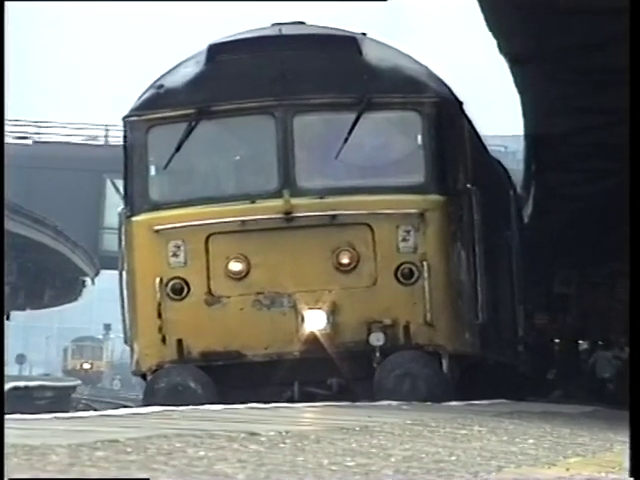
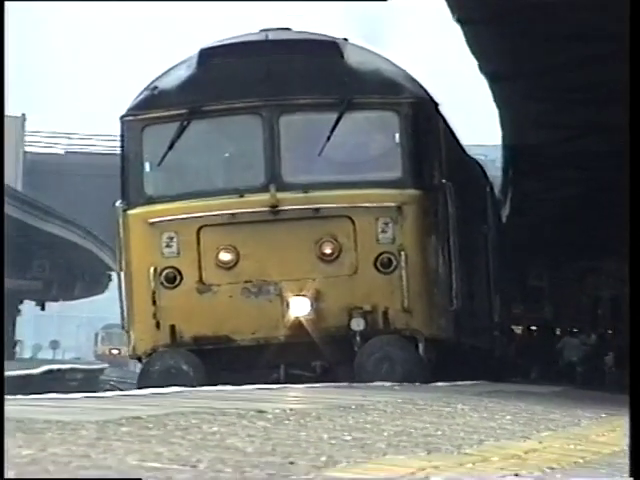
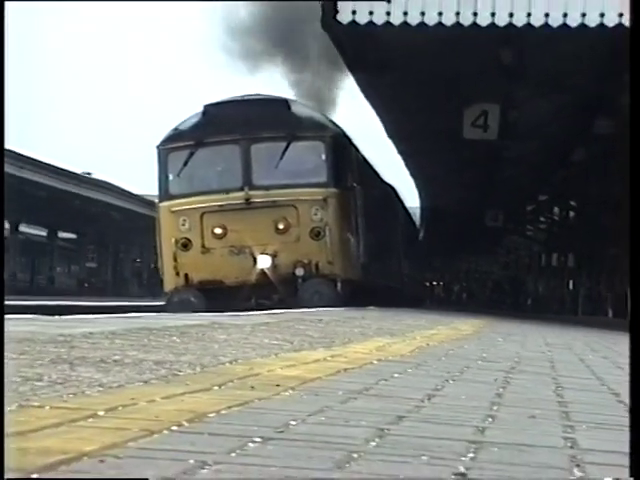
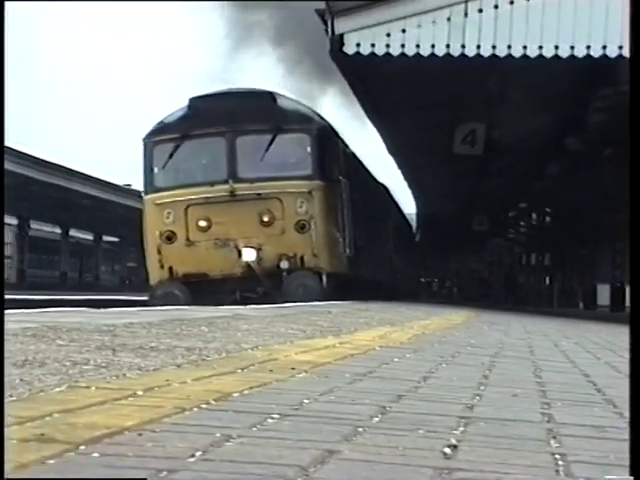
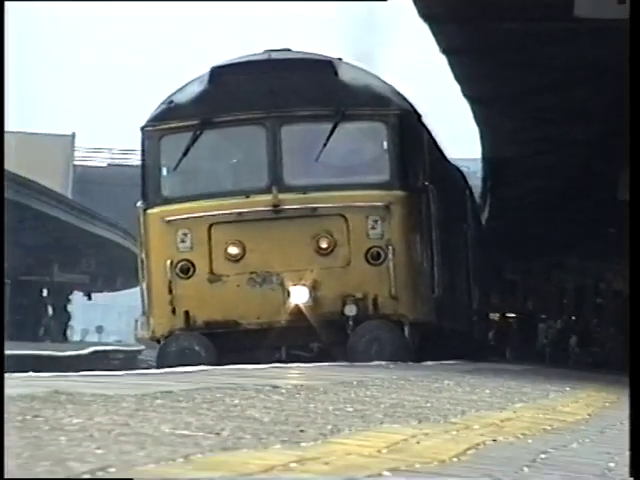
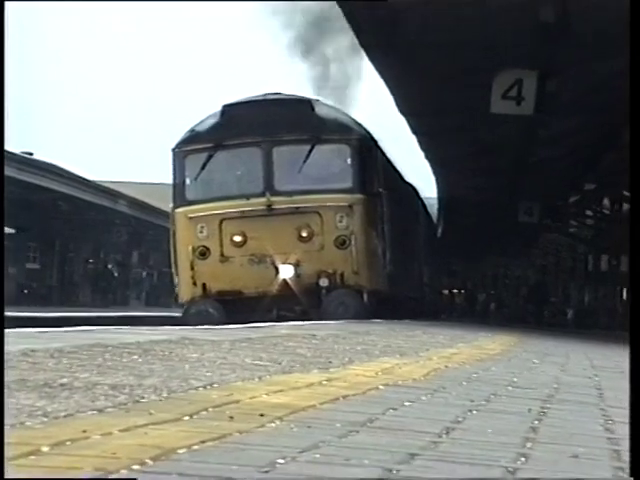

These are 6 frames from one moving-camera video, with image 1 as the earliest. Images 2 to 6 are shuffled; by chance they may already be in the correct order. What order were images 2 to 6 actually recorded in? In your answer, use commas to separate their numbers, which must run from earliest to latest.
2, 5, 6, 3, 4
